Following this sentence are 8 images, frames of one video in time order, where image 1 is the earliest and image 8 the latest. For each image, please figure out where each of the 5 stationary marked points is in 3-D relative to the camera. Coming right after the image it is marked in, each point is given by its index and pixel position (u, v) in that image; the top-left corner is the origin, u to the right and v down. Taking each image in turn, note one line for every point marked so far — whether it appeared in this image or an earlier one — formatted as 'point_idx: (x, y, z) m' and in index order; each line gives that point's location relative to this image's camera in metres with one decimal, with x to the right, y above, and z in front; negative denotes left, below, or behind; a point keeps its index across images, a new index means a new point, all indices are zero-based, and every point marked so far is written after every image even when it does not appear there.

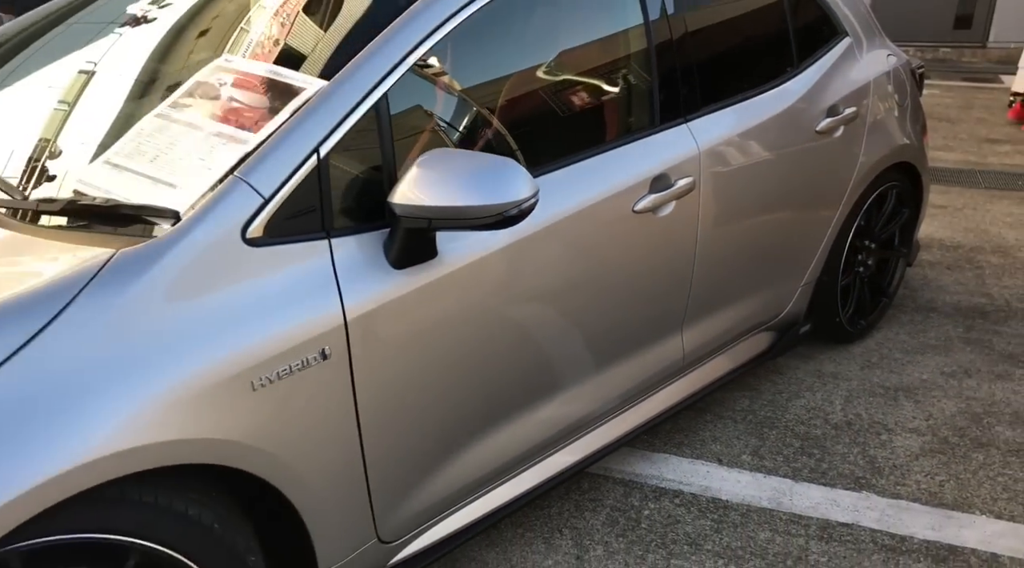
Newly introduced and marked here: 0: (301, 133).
0: (-0.4, +0.3, +1.9) m
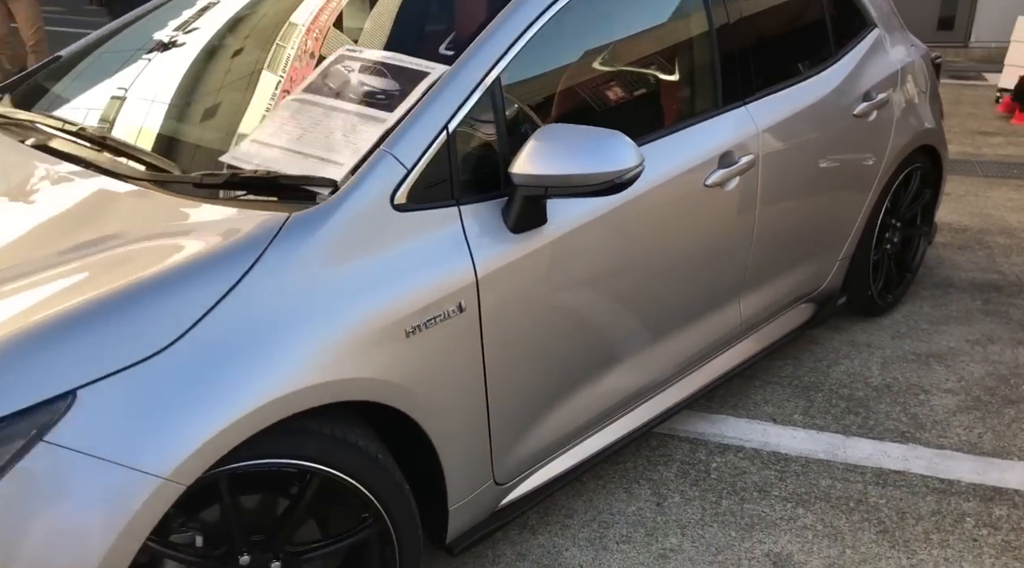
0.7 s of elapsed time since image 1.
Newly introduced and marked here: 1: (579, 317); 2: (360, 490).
0: (-0.2, +0.4, +2.1) m
1: (+0.2, -0.1, +2.4) m
2: (-0.3, -0.4, +1.9) m
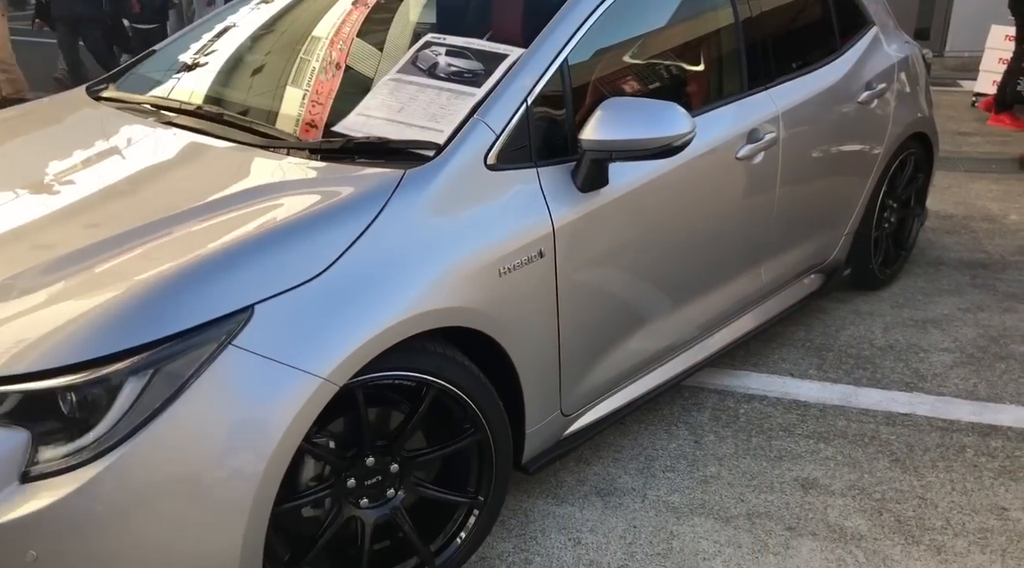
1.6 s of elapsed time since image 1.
0: (0.0, +0.5, +2.4) m
1: (+0.4, 0.0, +2.8) m
2: (-0.1, -0.3, +2.2) m
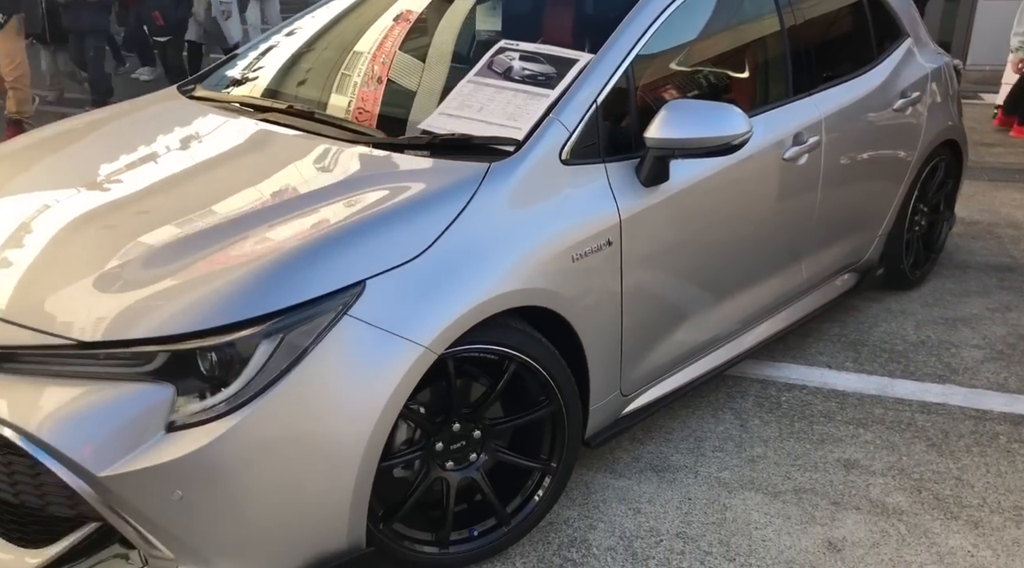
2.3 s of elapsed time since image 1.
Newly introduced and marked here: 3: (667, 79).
0: (+0.2, +0.6, +2.7) m
1: (+0.6, +0.1, +3.0) m
2: (+0.1, -0.2, +2.4) m
3: (+0.4, +0.6, +2.9) m
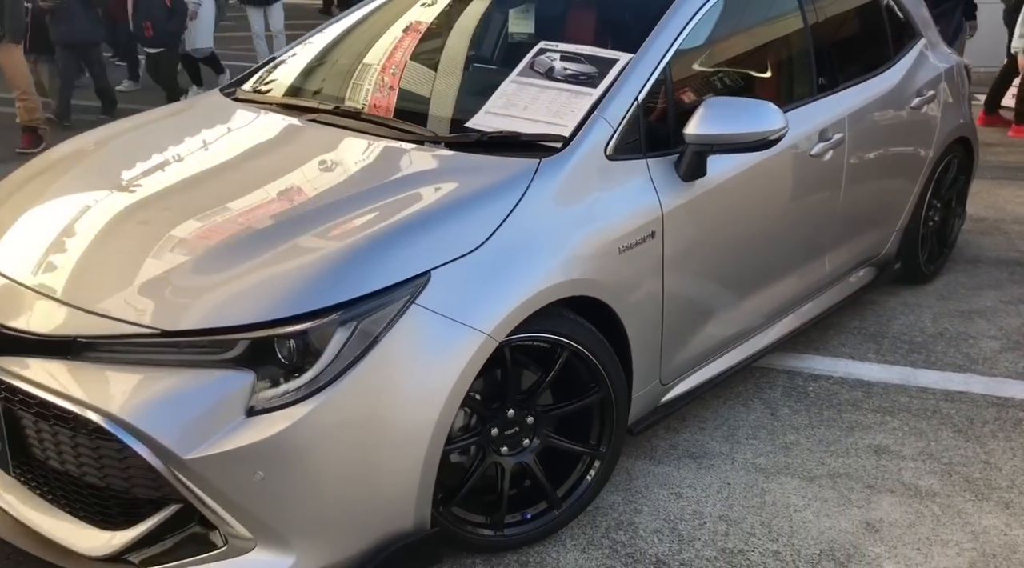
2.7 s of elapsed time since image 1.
0: (+0.3, +0.6, +2.7) m
1: (+0.7, +0.1, +3.1) m
2: (+0.2, -0.2, +2.5) m
3: (+0.6, +0.6, +3.0) m
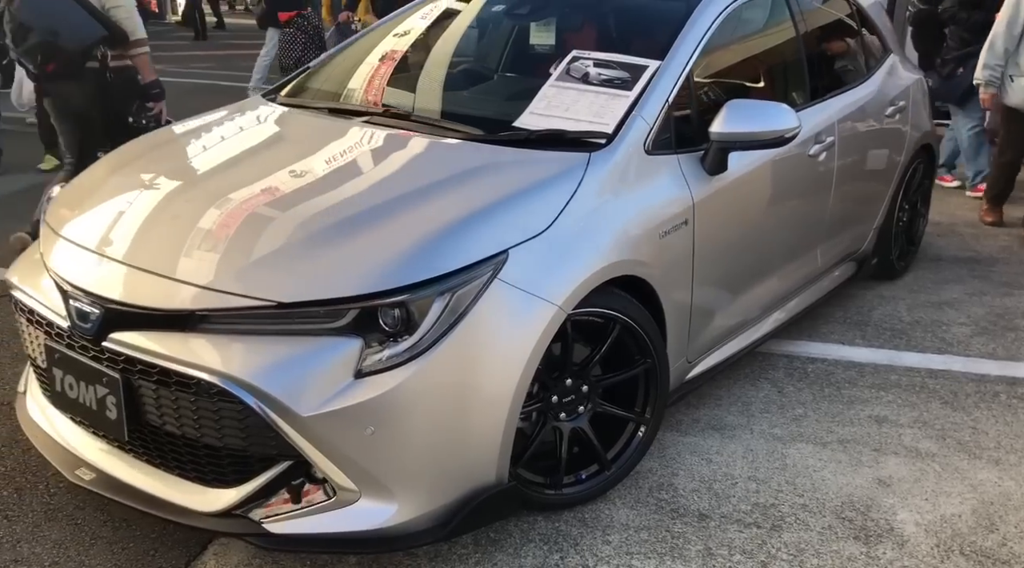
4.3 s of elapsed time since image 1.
0: (+0.5, +0.6, +3.0) m
1: (+0.8, +0.2, +3.4) m
2: (+0.4, -0.2, +2.8) m
3: (+0.7, +0.7, +3.3) m
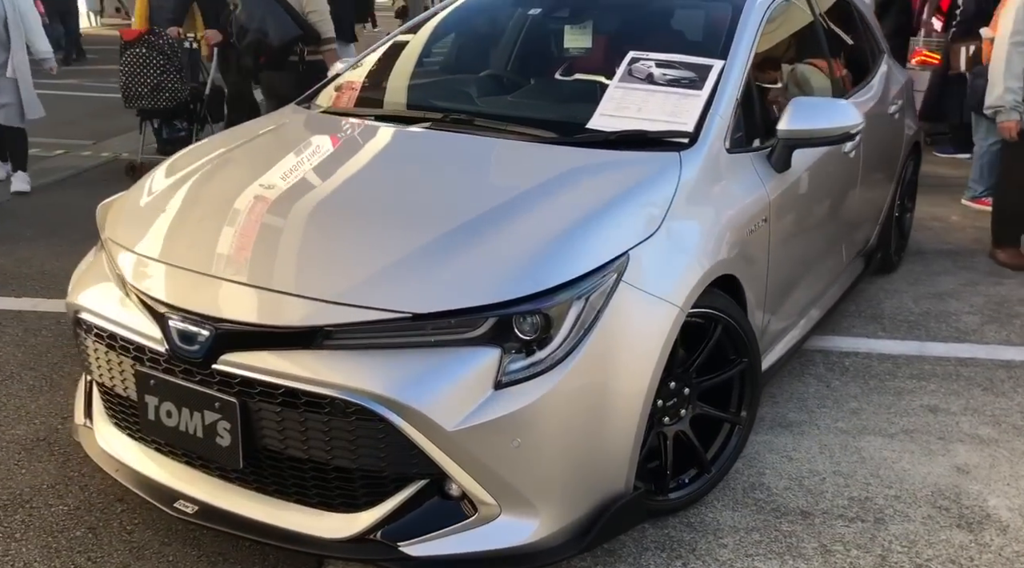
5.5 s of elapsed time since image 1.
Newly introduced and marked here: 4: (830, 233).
0: (+0.7, +0.6, +3.0) m
1: (+1.0, +0.2, +3.4) m
2: (+0.7, -0.2, +2.8) m
3: (+0.9, +0.7, +3.3) m
4: (+1.4, +0.2, +4.0) m
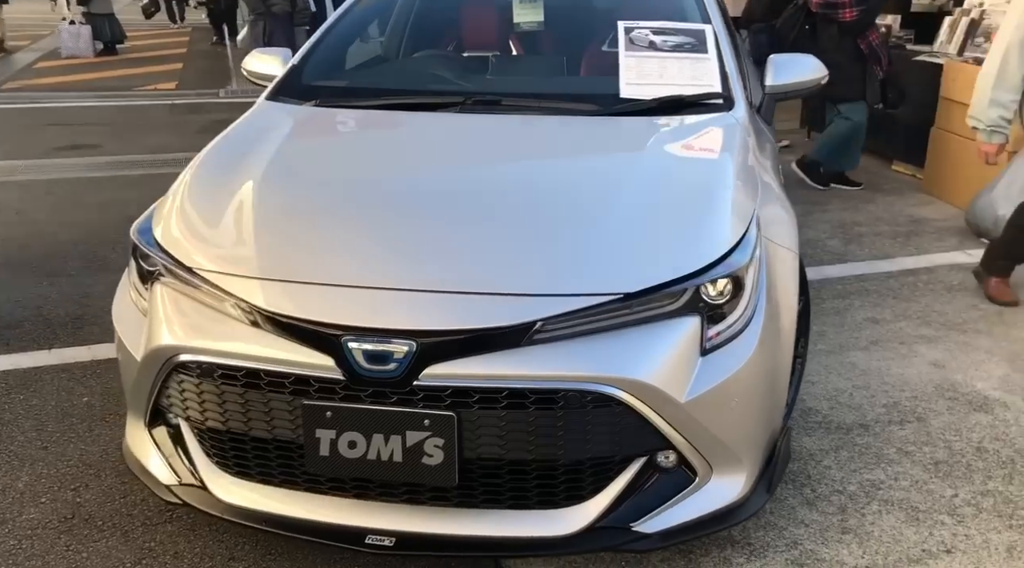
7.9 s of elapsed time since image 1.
0: (+0.7, +0.8, +3.2) m
1: (+1.0, +0.4, +3.7) m
2: (+0.9, 0.0, +3.0) m
3: (+0.8, +0.9, +3.5) m
4: (+1.1, +0.5, +4.4) m
